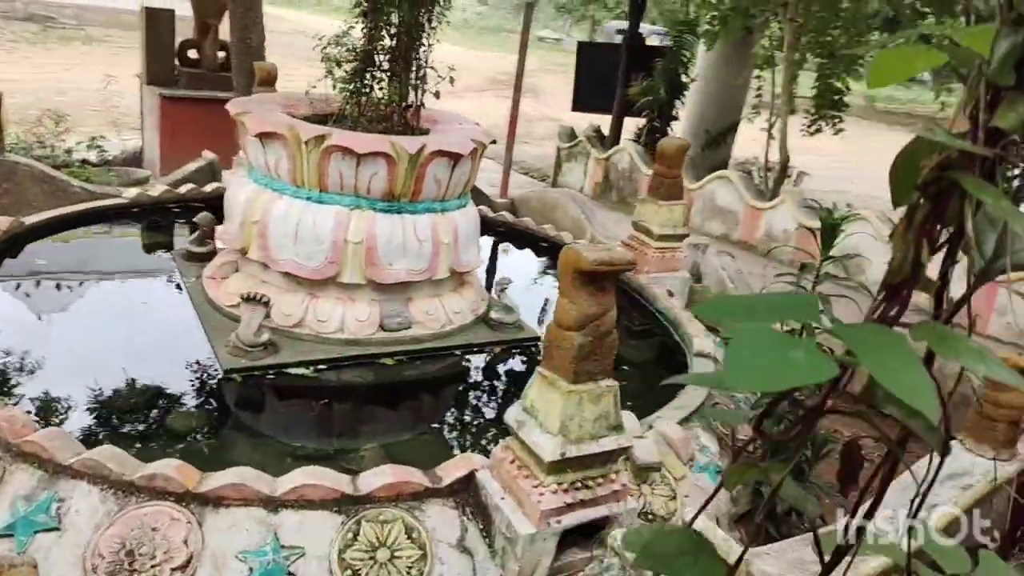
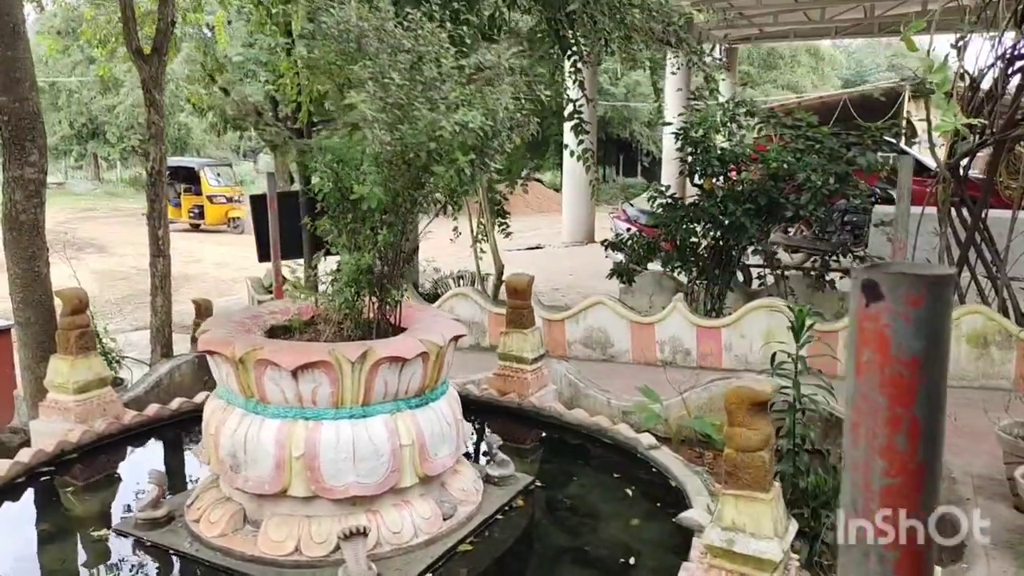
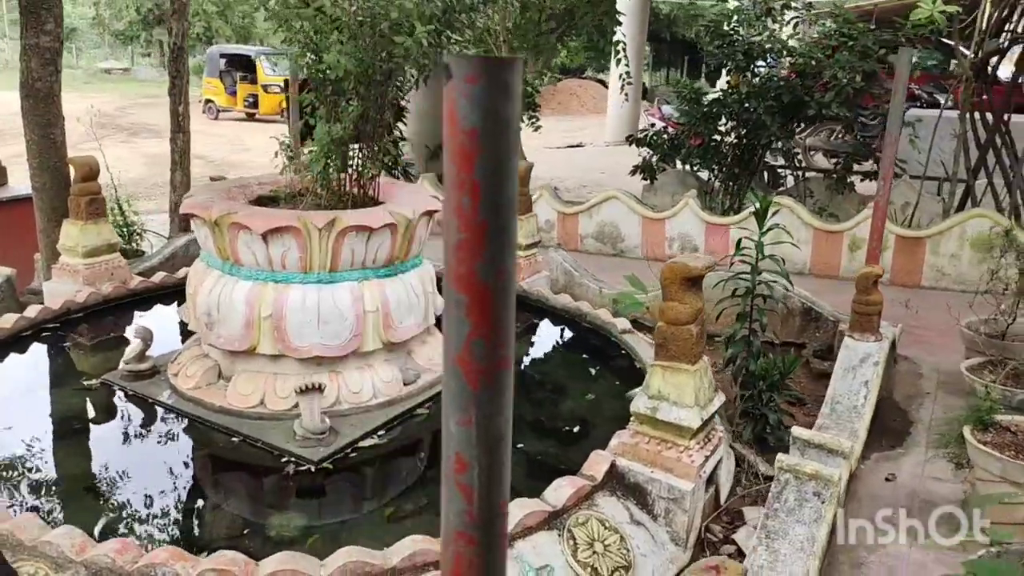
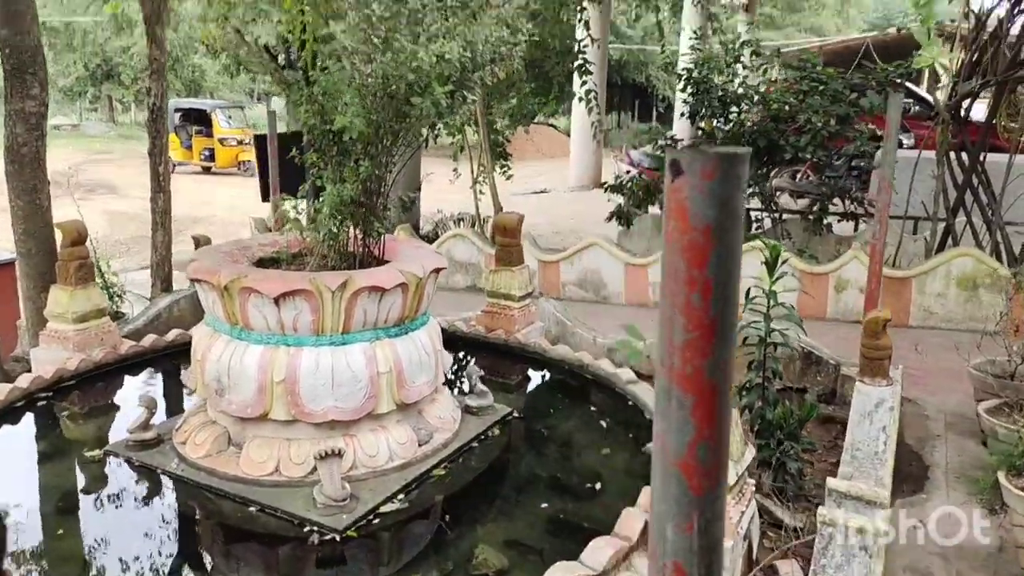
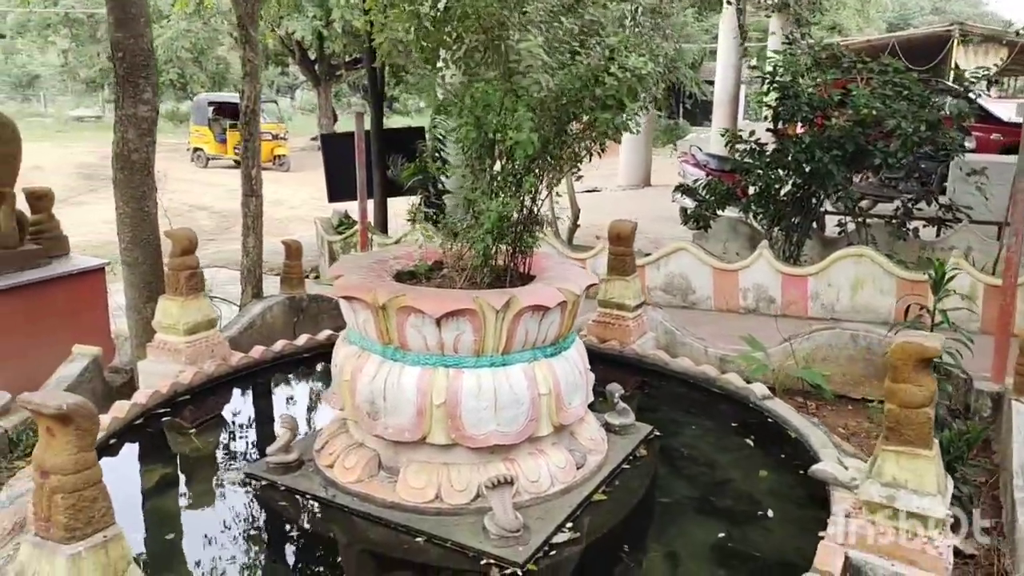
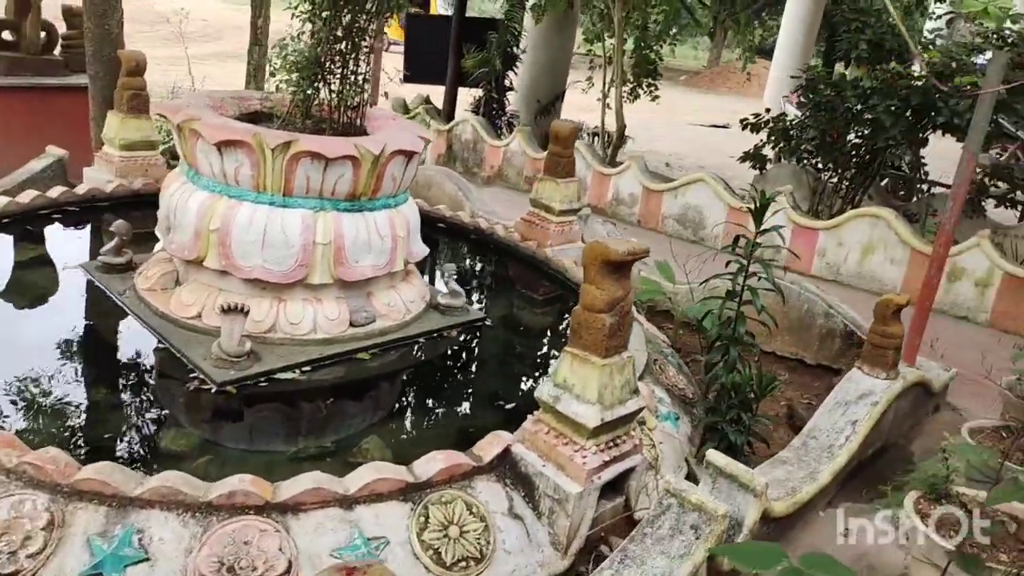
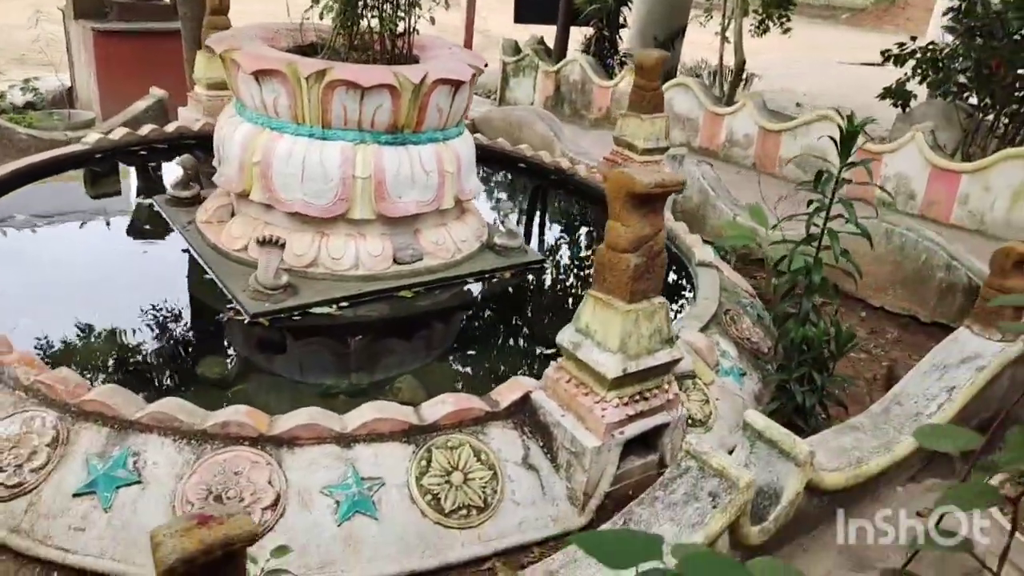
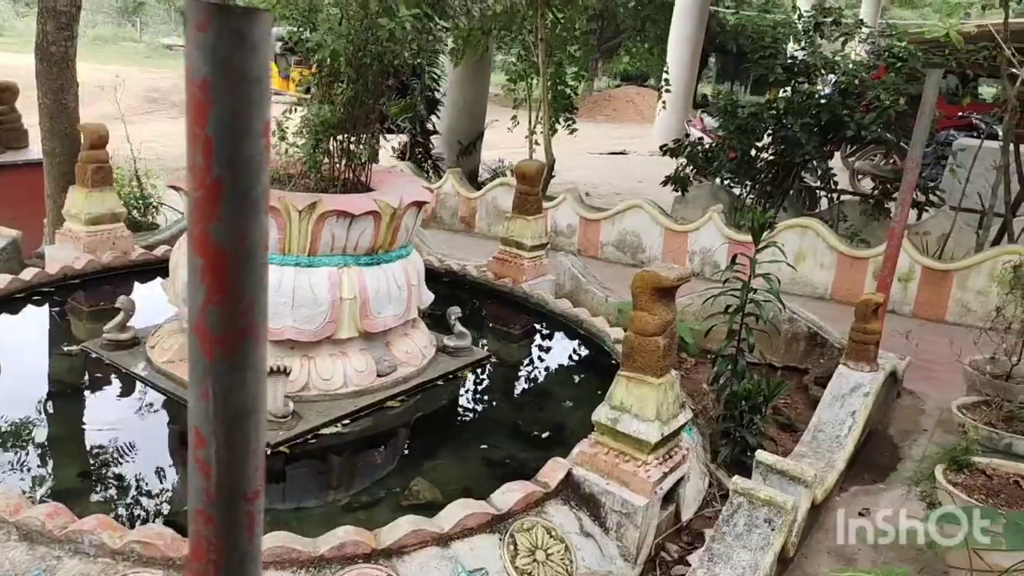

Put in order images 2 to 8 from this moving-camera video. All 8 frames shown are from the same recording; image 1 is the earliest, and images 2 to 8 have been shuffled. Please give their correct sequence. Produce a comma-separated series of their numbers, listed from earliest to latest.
7, 6, 8, 3, 4, 2, 5
